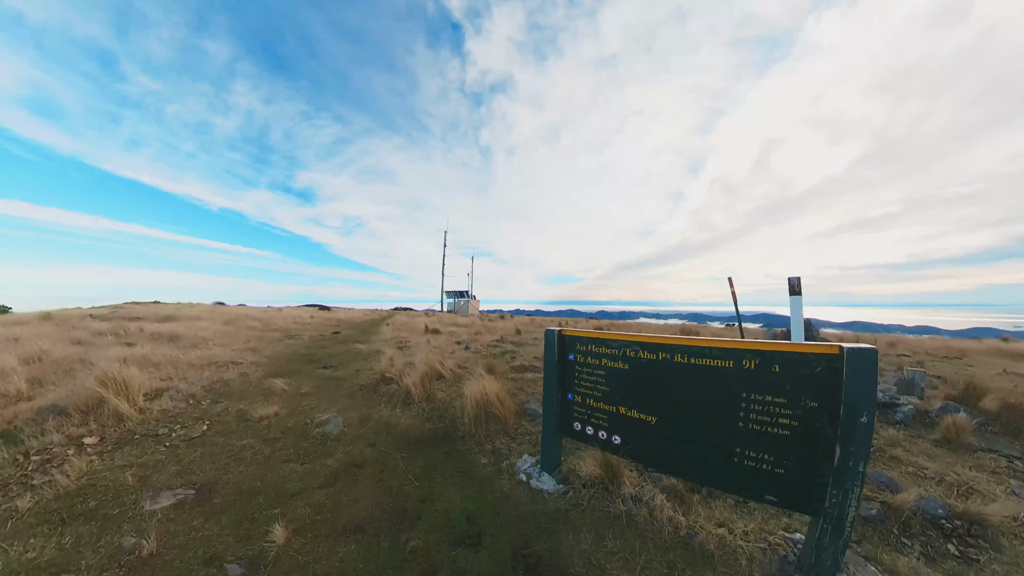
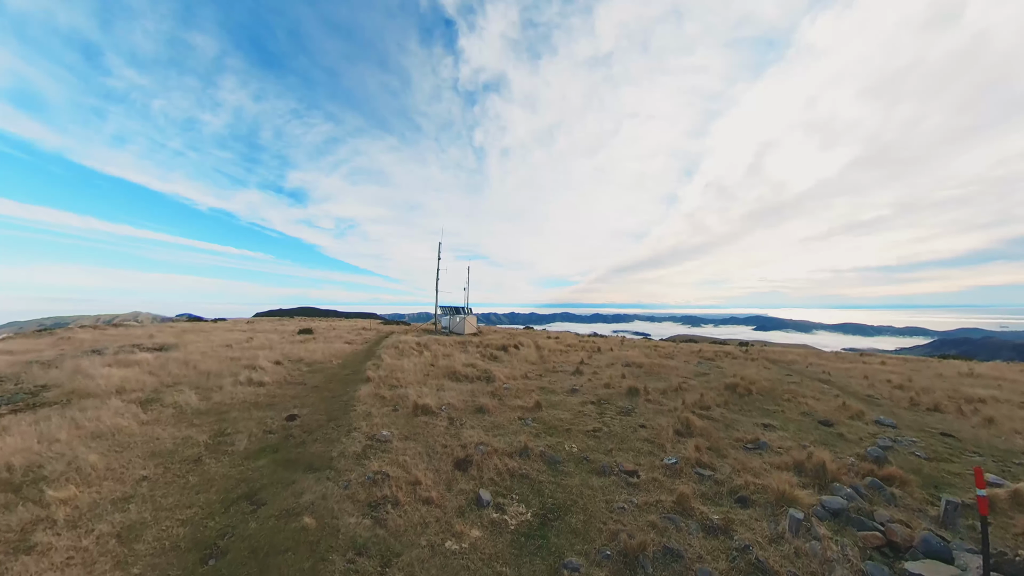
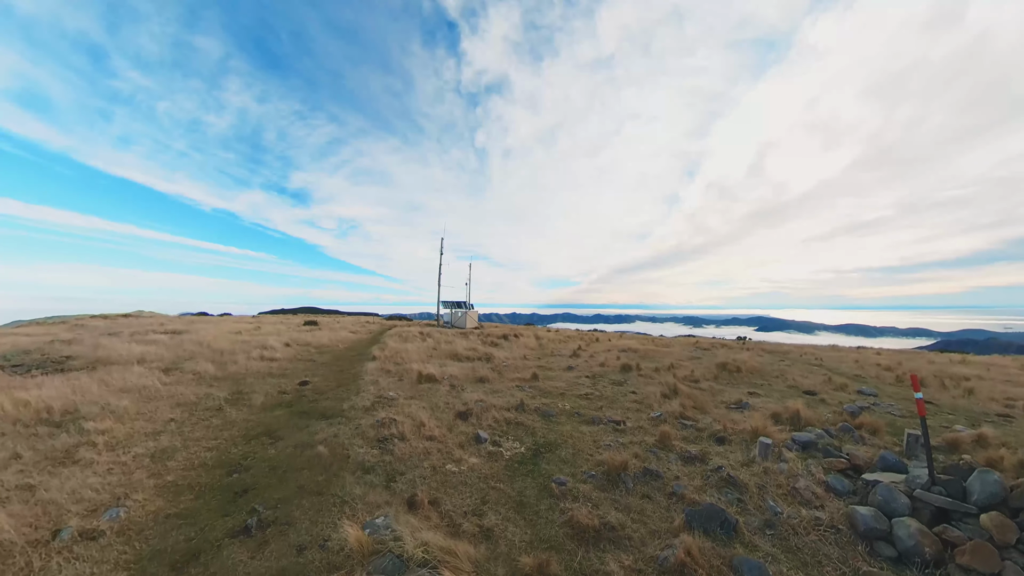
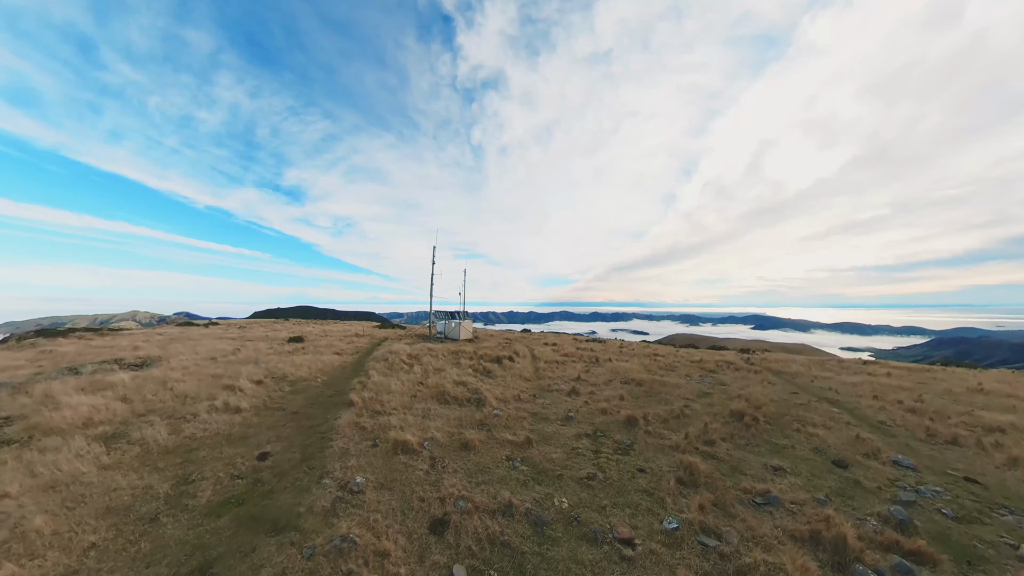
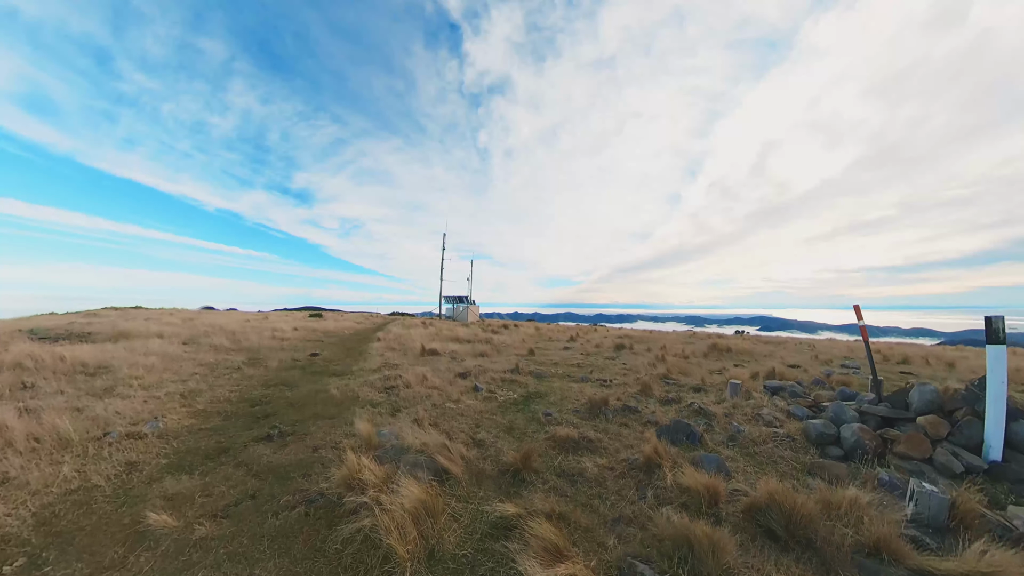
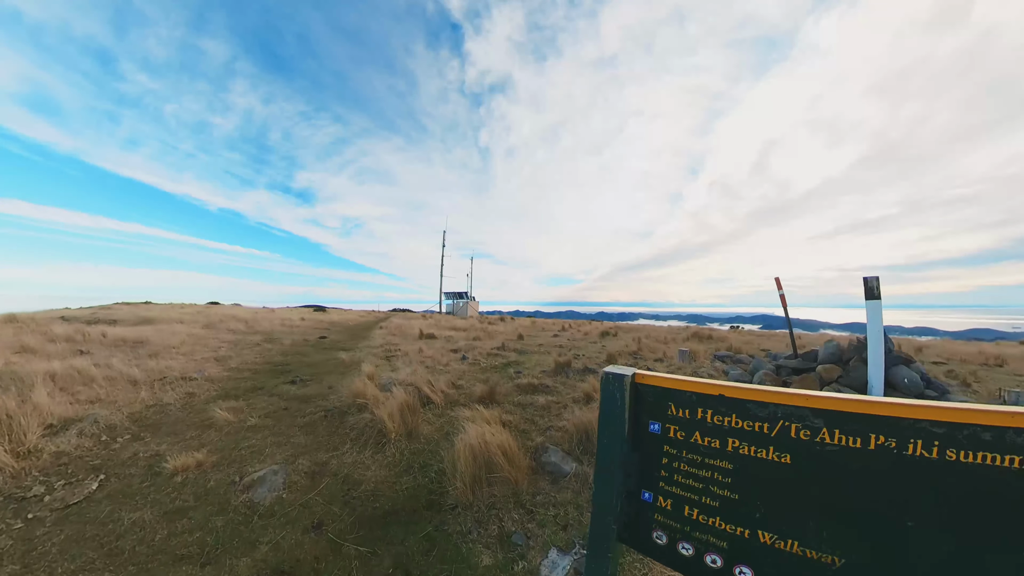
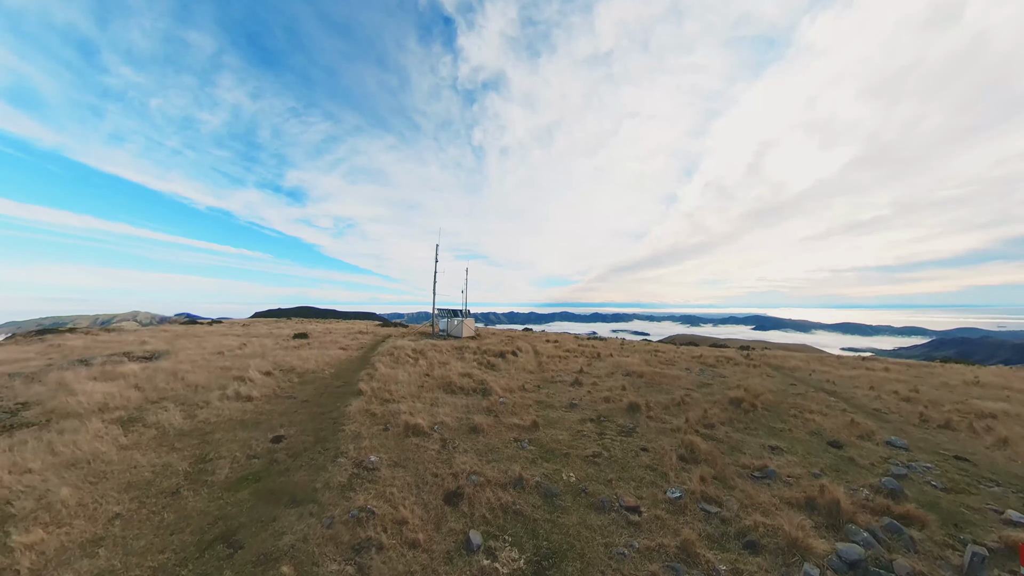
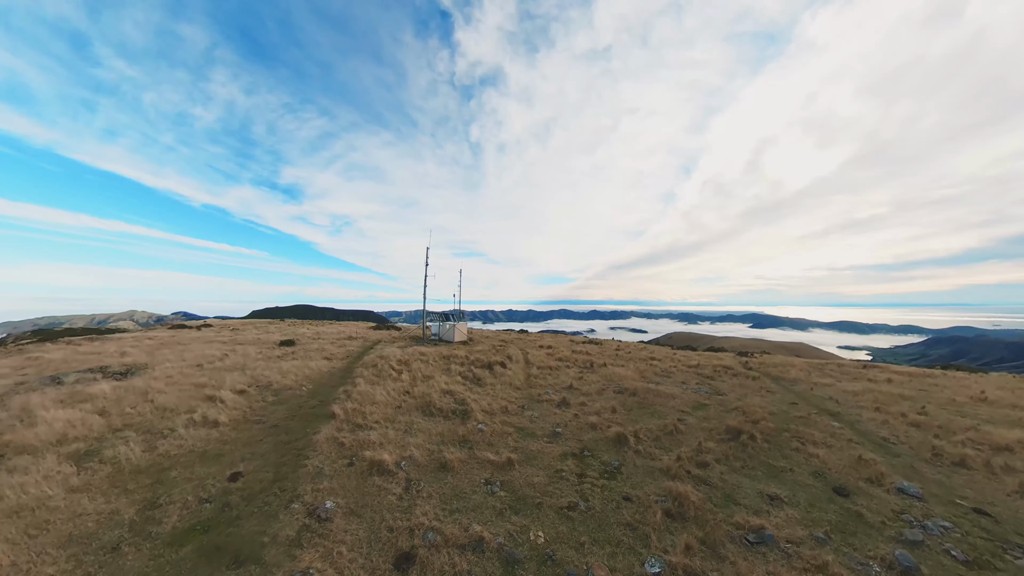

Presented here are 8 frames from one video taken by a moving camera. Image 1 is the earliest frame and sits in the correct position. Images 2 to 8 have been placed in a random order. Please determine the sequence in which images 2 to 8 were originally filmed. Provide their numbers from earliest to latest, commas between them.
6, 5, 3, 2, 7, 4, 8
